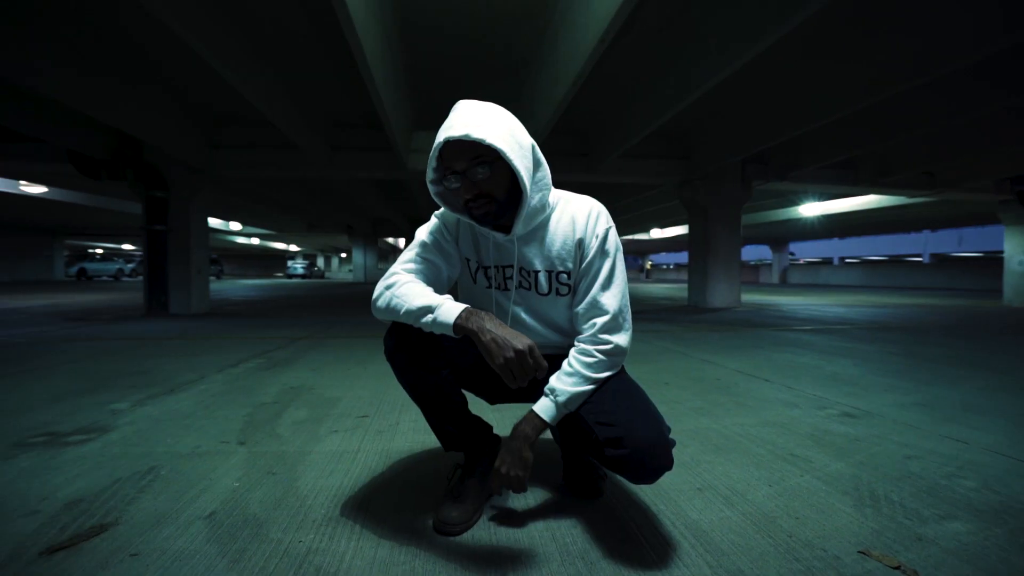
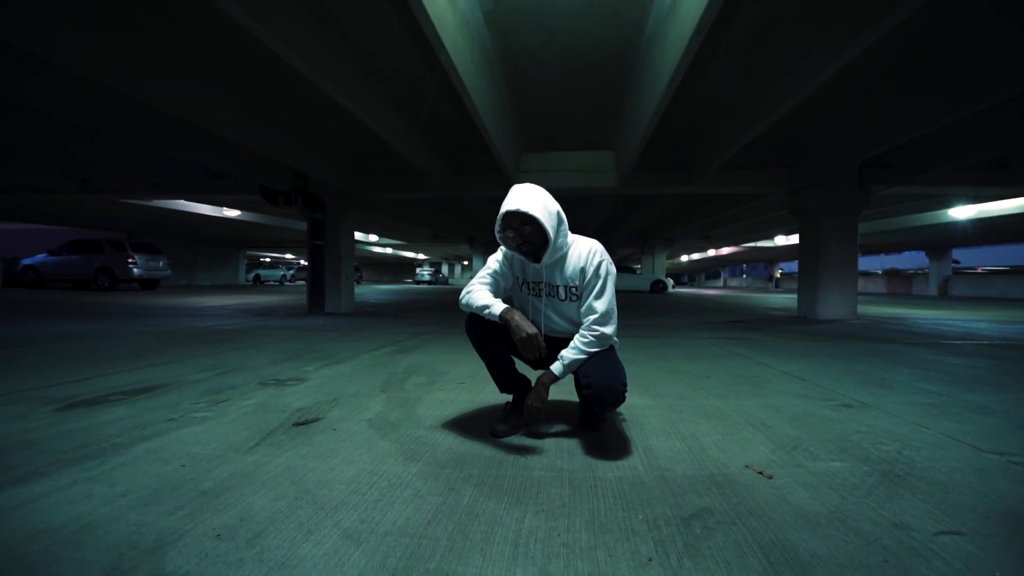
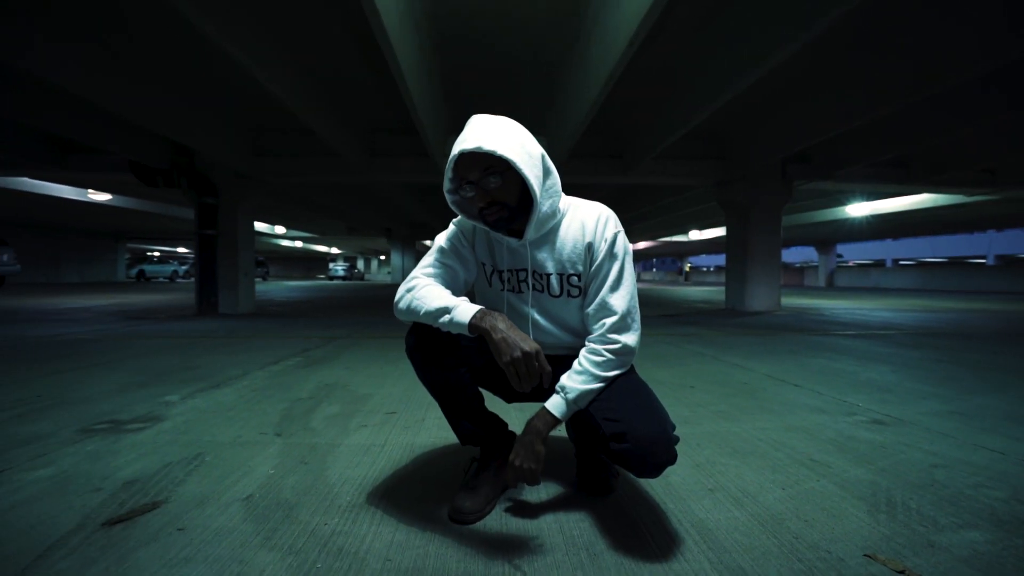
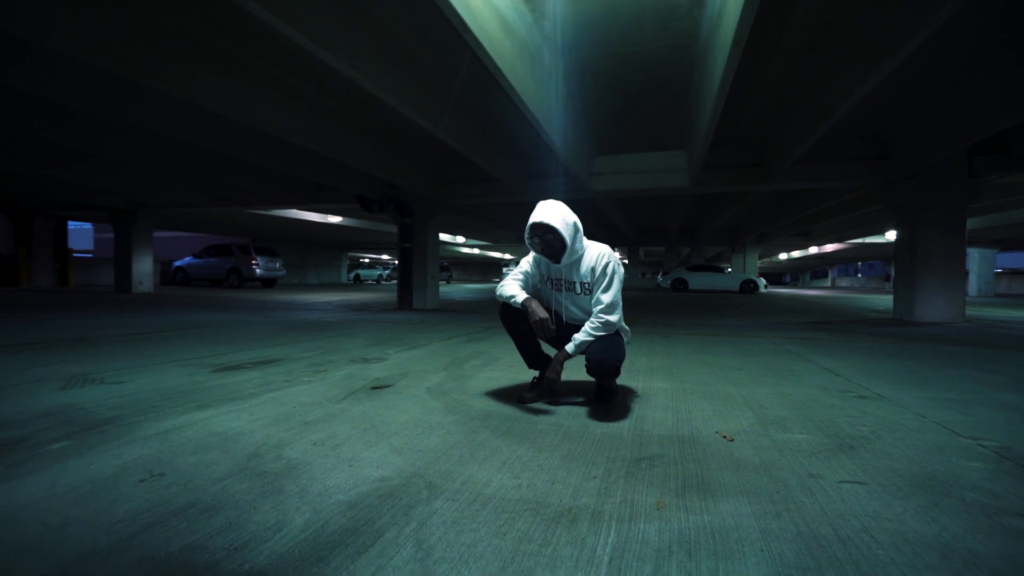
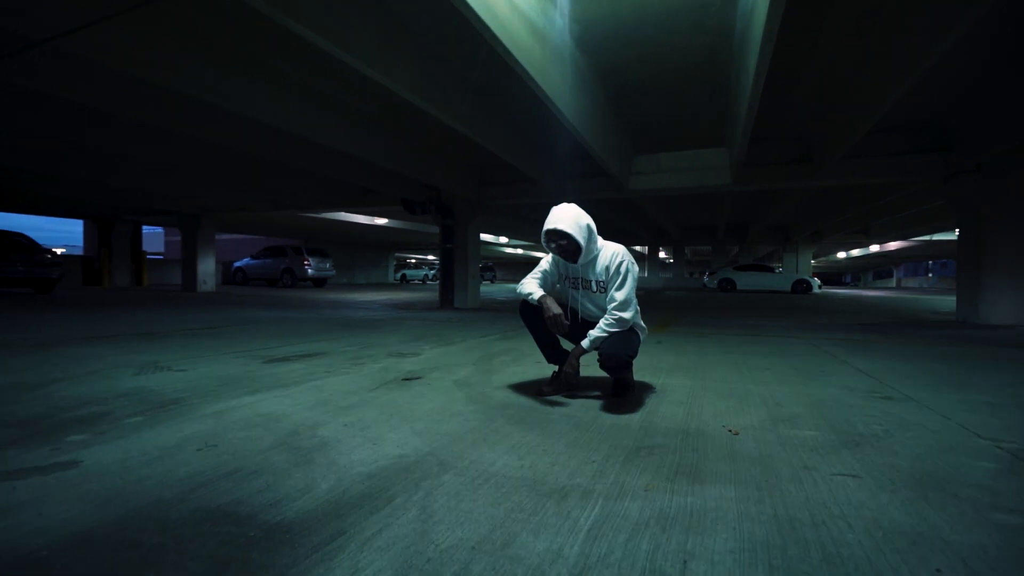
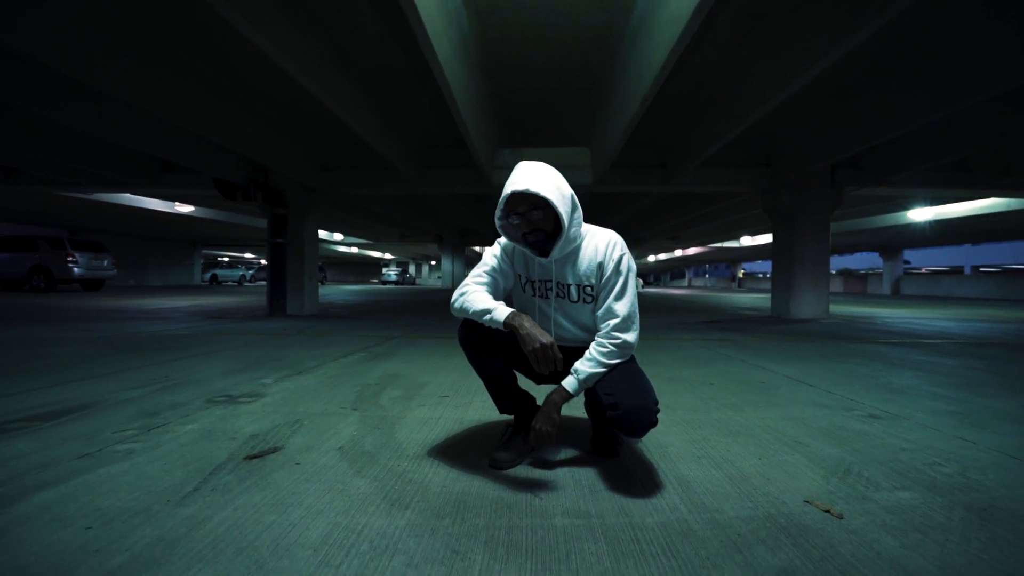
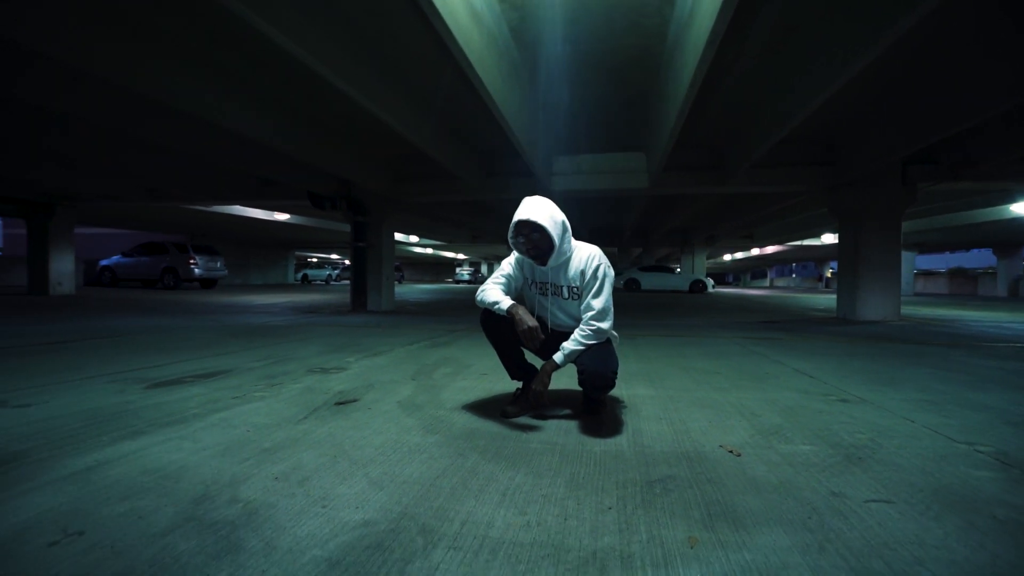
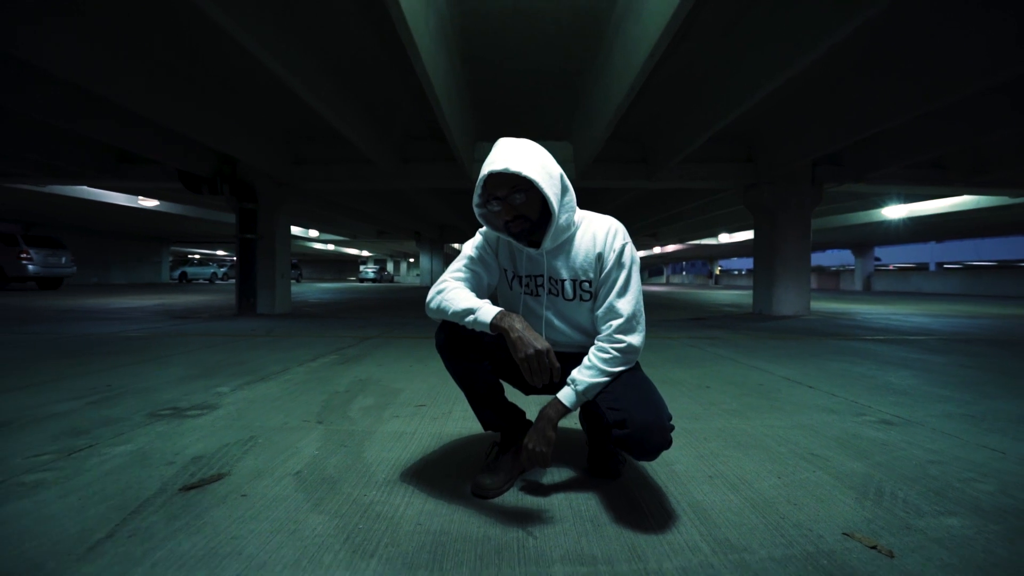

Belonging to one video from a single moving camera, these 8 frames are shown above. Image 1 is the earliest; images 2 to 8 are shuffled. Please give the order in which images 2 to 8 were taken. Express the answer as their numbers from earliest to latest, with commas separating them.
3, 8, 6, 2, 7, 4, 5
